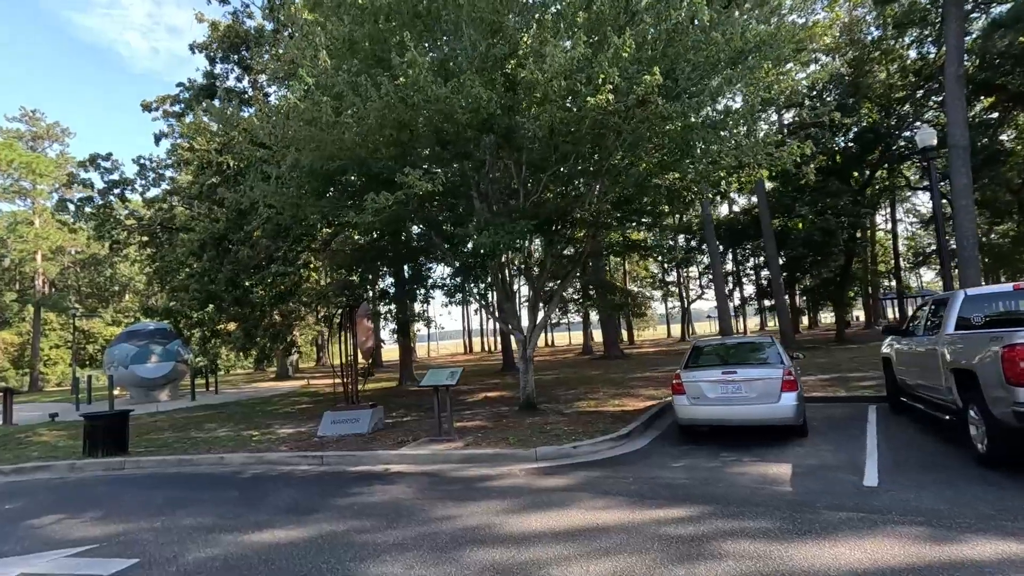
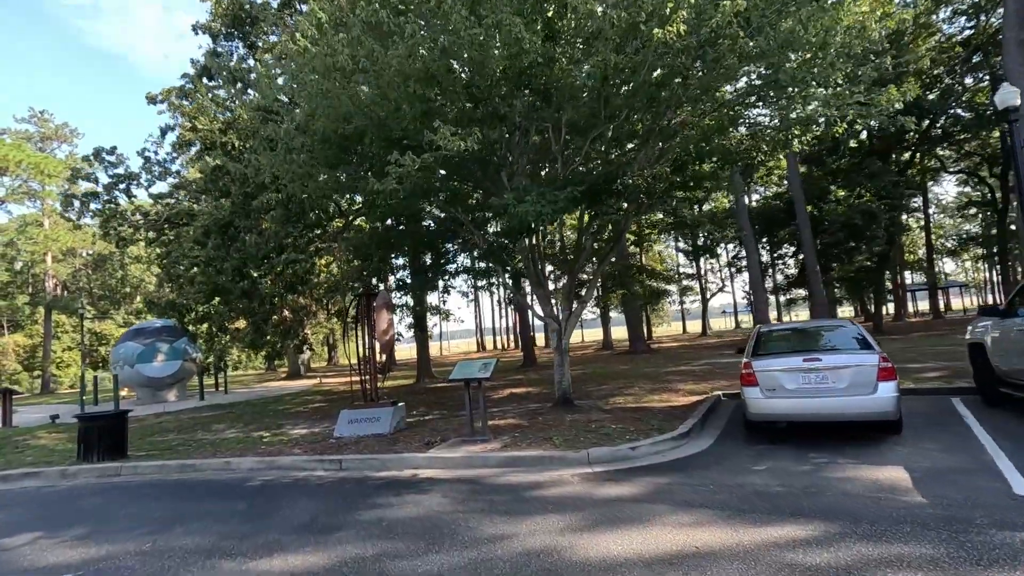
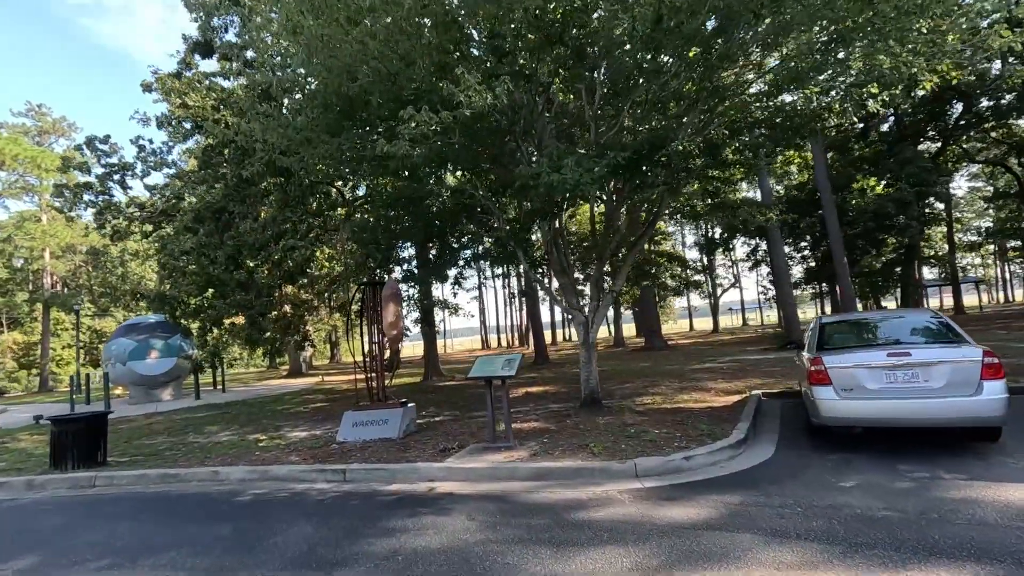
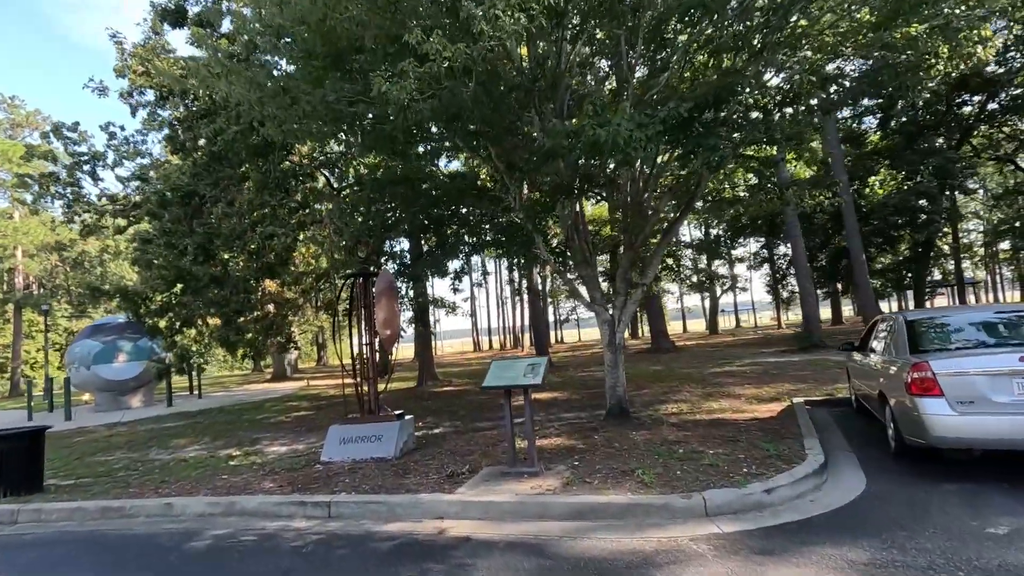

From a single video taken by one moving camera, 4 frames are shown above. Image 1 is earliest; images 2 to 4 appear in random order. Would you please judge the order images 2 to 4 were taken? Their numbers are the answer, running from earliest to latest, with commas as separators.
2, 3, 4
